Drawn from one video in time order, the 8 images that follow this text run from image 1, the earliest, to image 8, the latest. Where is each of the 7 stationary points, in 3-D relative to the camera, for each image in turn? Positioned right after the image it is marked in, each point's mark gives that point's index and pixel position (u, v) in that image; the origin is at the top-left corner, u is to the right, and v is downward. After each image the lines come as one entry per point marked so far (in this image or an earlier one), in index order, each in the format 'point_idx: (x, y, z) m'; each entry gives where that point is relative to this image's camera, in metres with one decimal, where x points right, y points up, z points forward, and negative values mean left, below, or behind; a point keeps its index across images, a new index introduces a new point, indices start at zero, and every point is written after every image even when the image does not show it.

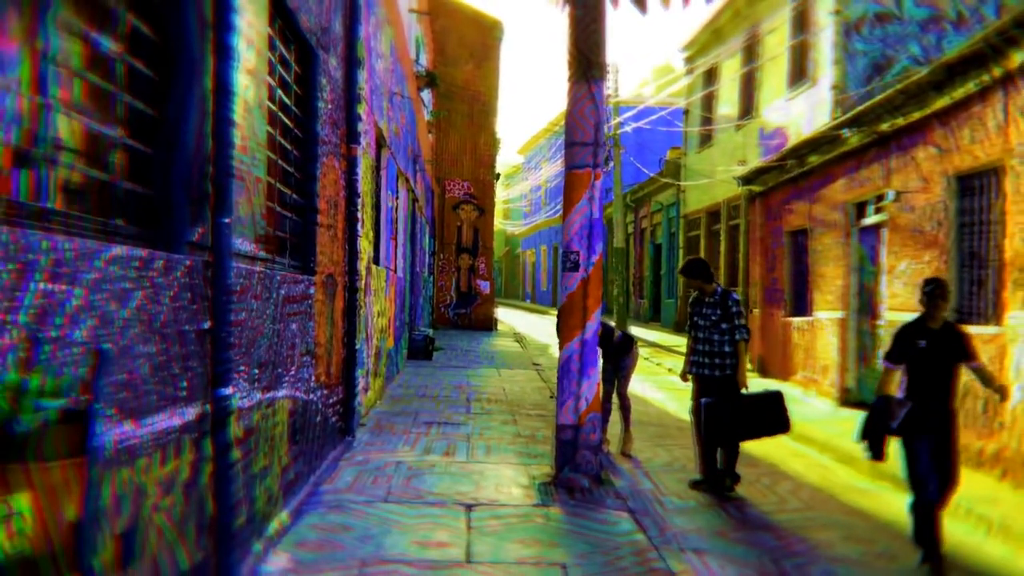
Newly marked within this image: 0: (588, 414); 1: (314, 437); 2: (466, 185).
0: (+0.7, -1.1, +5.5) m
1: (-1.5, -1.1, +5.0) m
2: (-1.5, +3.2, +19.8) m
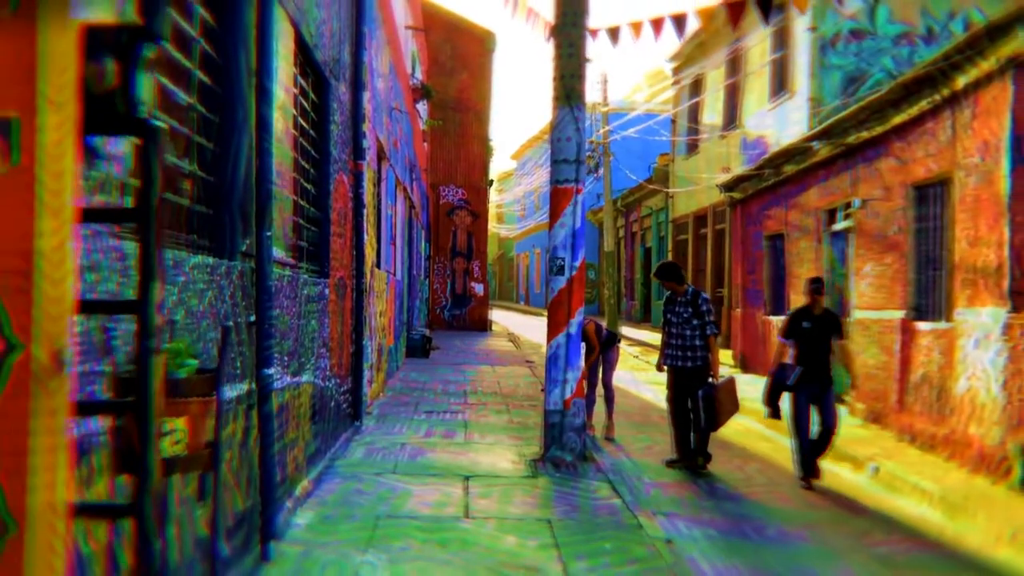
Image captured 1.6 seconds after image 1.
0: (+0.6, -1.1, +6.2) m
1: (-1.6, -1.1, +5.7) m
2: (-1.7, +3.1, +20.5) m
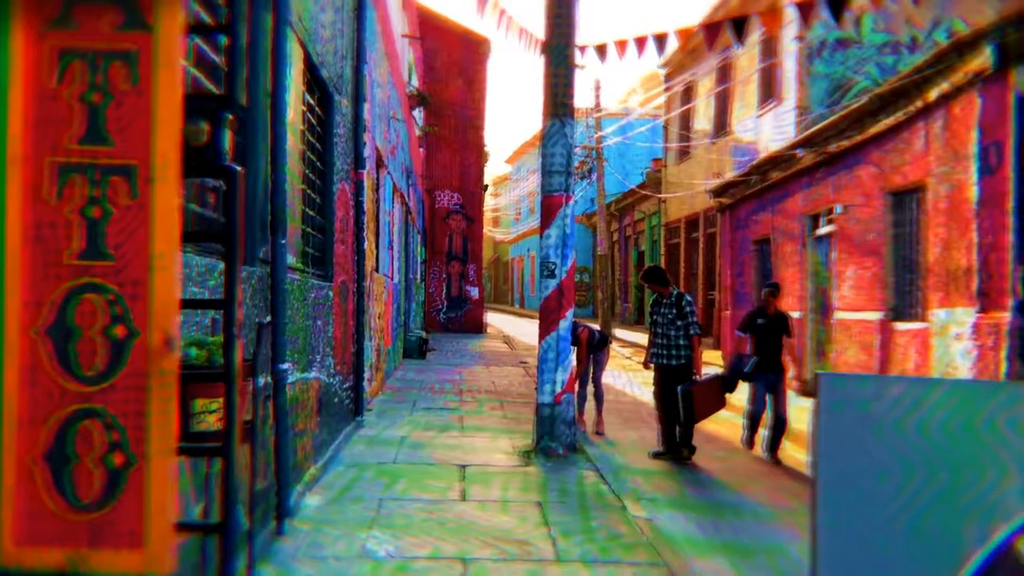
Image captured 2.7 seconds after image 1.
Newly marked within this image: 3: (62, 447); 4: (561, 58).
0: (+0.5, -1.1, +6.5) m
1: (-1.7, -1.2, +6.0) m
2: (-1.9, +3.0, +20.9) m
3: (-1.0, -0.4, +1.5) m
4: (+0.5, +2.4, +6.6) m
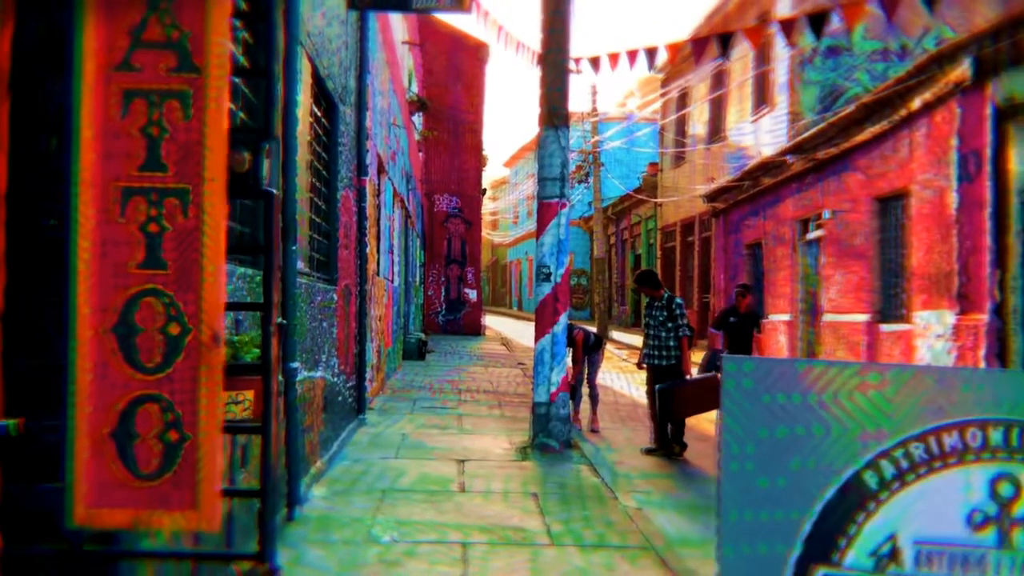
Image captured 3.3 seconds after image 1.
0: (+0.5, -1.1, +6.8) m
1: (-1.7, -1.2, +6.3) m
2: (-1.9, +2.9, +21.1) m
3: (-1.0, -0.4, +1.7) m
4: (+0.5, +2.4, +6.9) m
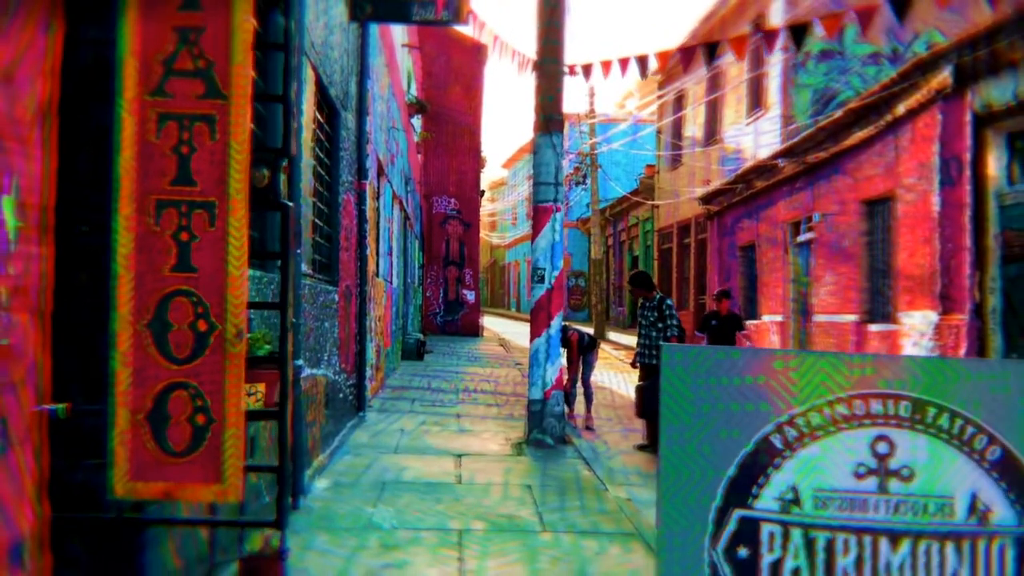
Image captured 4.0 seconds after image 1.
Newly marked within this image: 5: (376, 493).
0: (+0.4, -1.1, +7.0) m
1: (-1.8, -1.2, +6.5) m
2: (-2.0, +2.9, +21.4) m
3: (-1.1, -0.4, +2.0) m
4: (+0.4, +2.4, +7.2) m
5: (-1.0, -1.6, +5.0) m
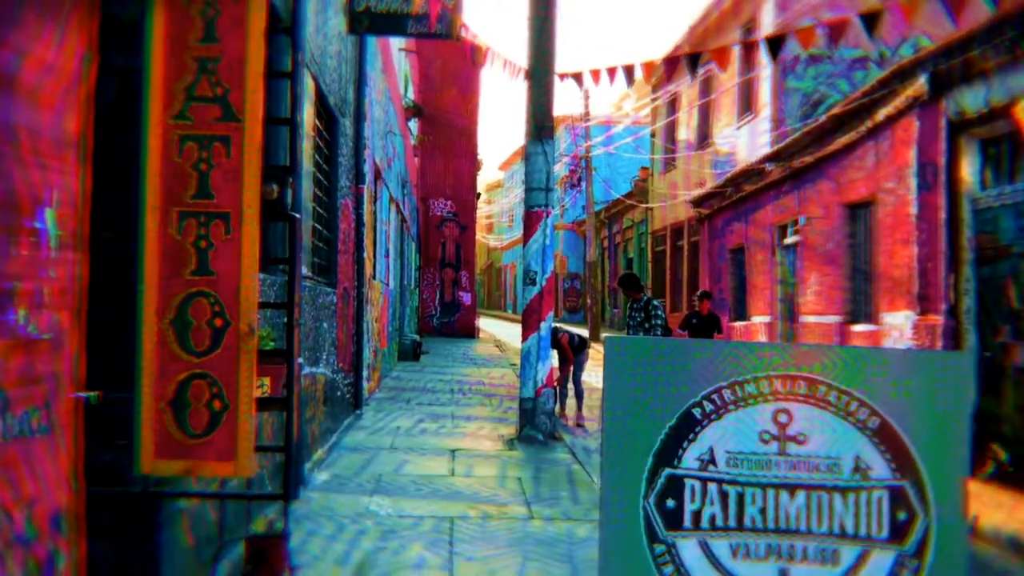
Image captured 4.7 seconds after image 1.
0: (+0.4, -1.2, +7.3) m
1: (-1.8, -1.2, +6.7) m
2: (-2.2, +2.8, +21.6) m
3: (-1.2, -0.4, +2.2) m
4: (+0.3, +2.3, +7.4) m
5: (-1.1, -1.6, +5.3) m
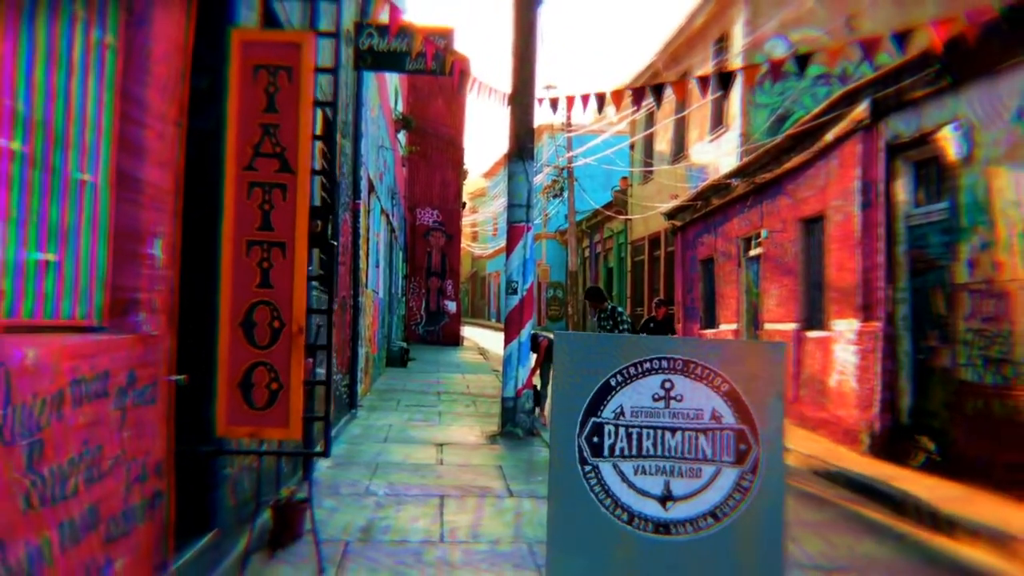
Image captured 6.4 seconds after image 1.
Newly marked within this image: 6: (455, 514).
0: (+0.1, -1.3, +8.1) m
1: (-2.0, -1.3, +7.4) m
2: (-2.8, +2.5, +22.4) m
3: (-1.2, -0.4, +3.0) m
4: (+0.1, +2.2, +8.2) m
5: (-1.3, -1.7, +6.0) m
6: (-0.4, -1.7, +4.9) m
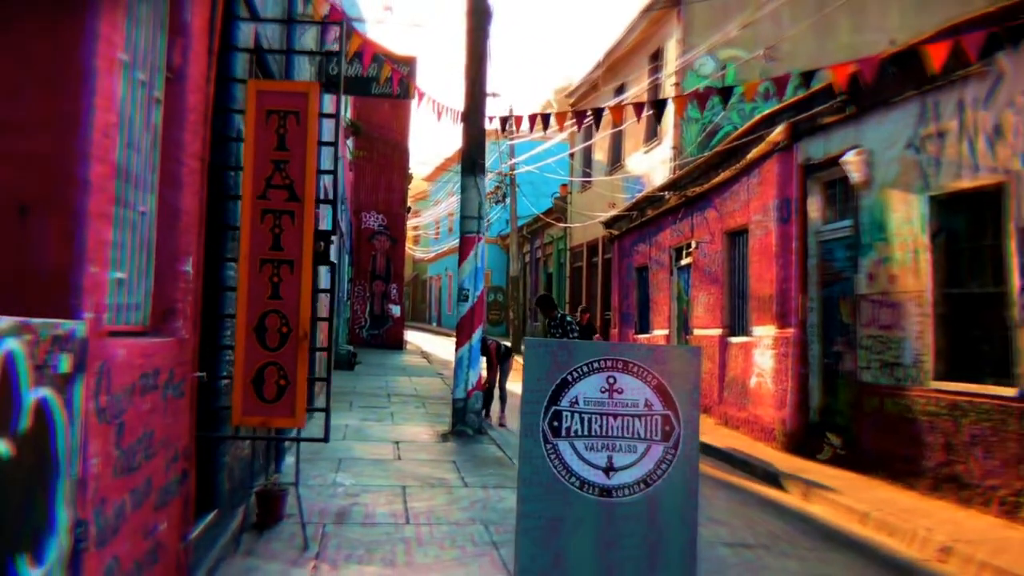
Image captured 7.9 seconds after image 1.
0: (-0.5, -1.4, +8.7) m
1: (-2.6, -1.4, +7.9) m
2: (-4.7, +2.4, +22.7) m
3: (-1.4, -0.5, +3.5) m
4: (-0.5, +2.1, +8.9) m
5: (-1.7, -1.7, +6.5) m
6: (-0.8, -1.8, +5.5) m
